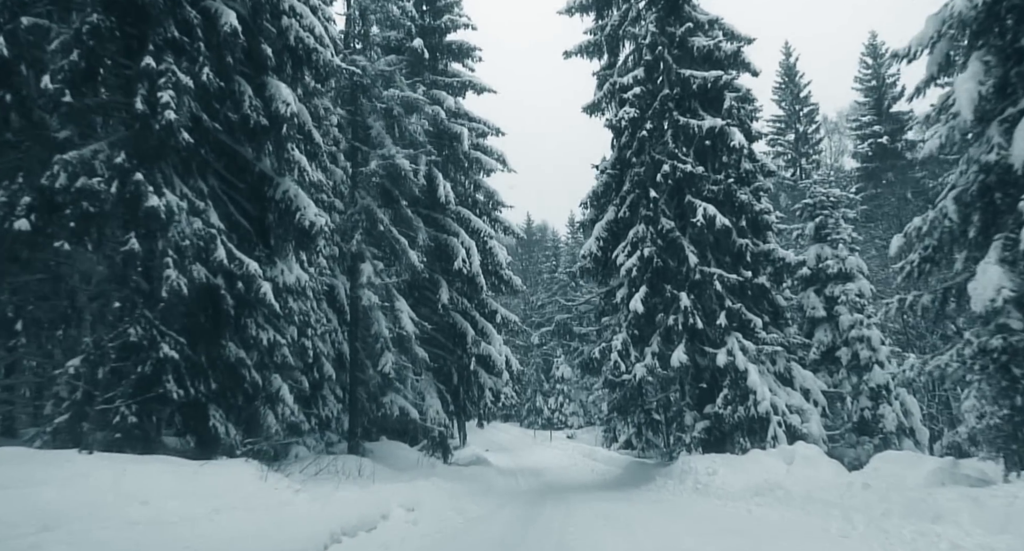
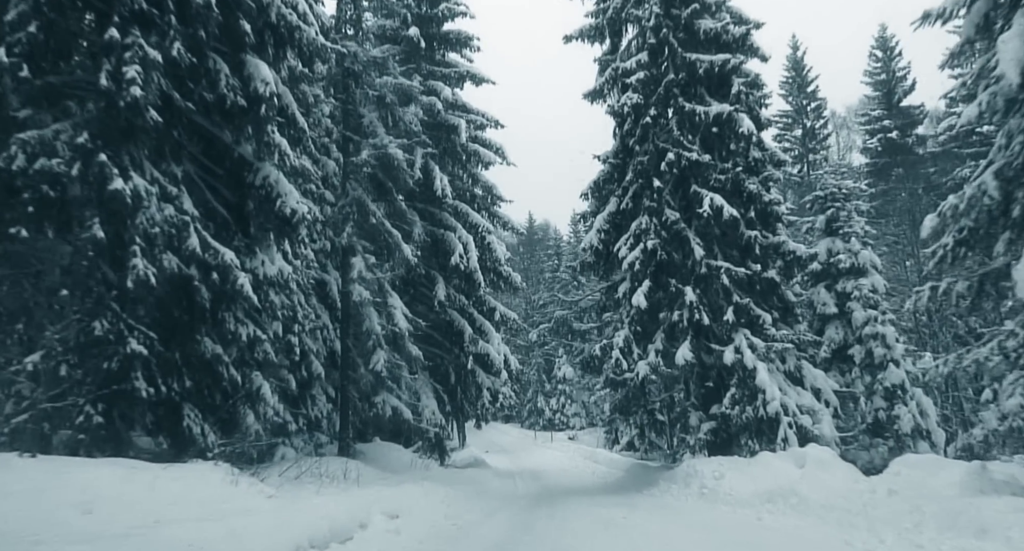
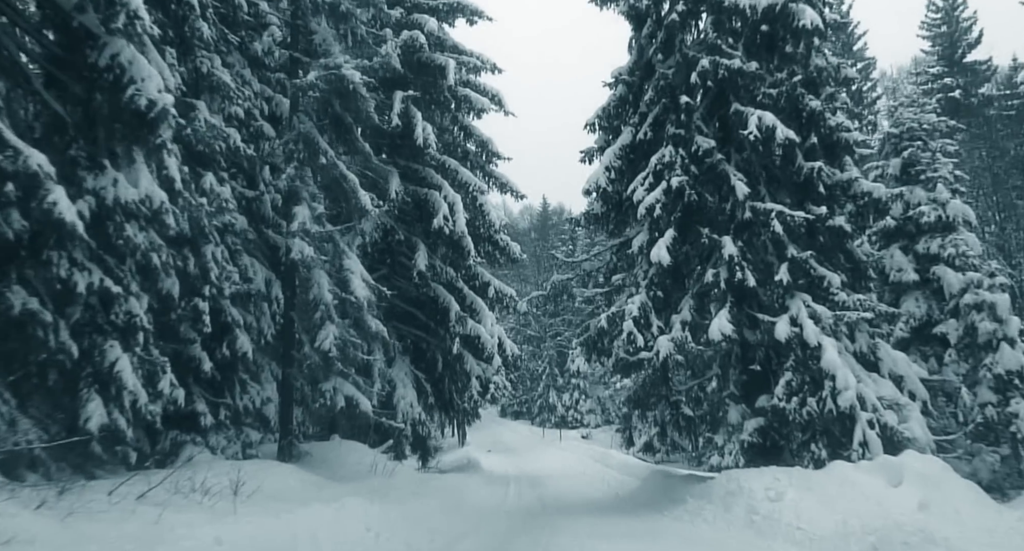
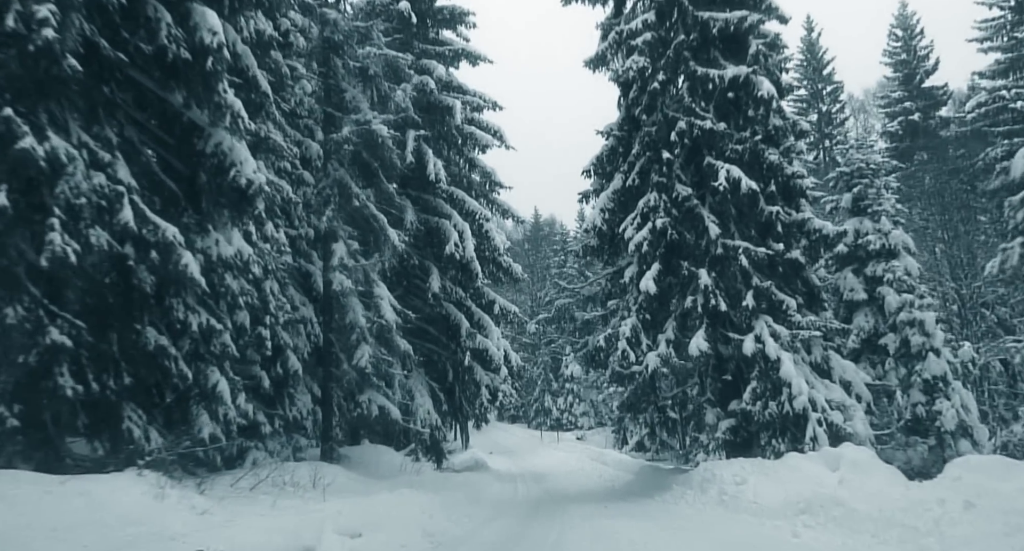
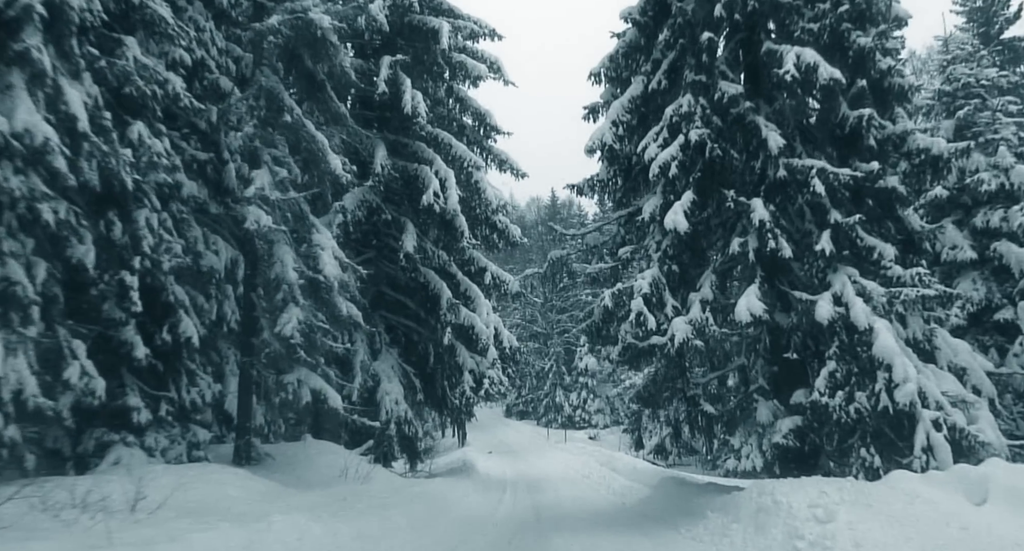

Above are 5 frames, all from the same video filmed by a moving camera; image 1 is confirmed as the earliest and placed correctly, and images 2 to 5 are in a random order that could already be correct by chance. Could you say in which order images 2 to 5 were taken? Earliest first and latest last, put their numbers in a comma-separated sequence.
2, 4, 3, 5
